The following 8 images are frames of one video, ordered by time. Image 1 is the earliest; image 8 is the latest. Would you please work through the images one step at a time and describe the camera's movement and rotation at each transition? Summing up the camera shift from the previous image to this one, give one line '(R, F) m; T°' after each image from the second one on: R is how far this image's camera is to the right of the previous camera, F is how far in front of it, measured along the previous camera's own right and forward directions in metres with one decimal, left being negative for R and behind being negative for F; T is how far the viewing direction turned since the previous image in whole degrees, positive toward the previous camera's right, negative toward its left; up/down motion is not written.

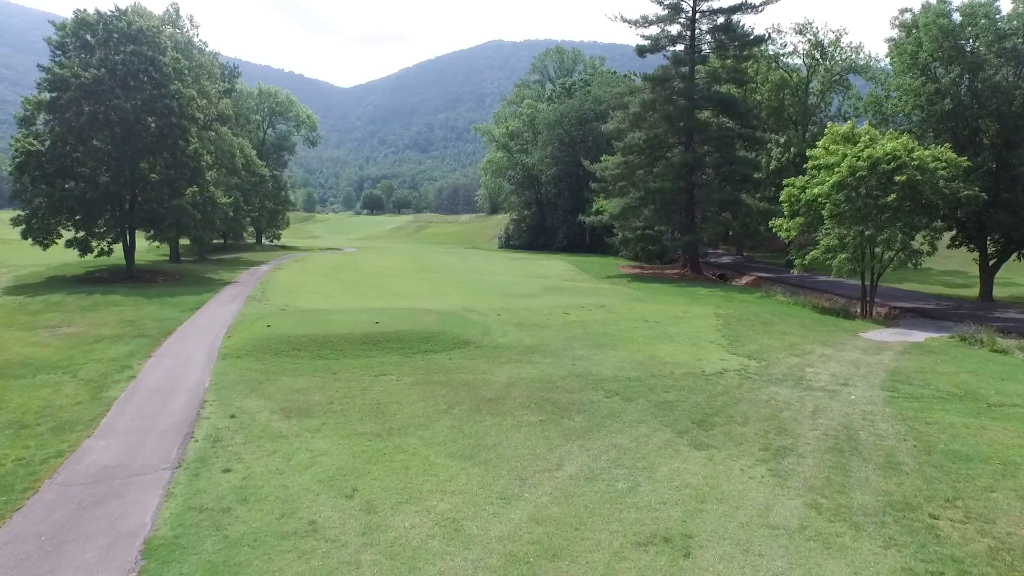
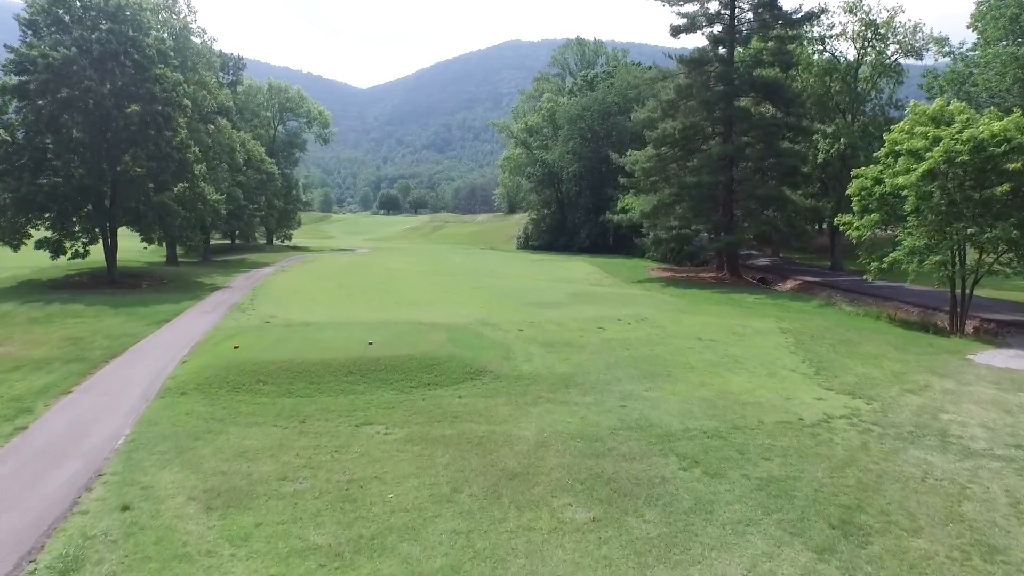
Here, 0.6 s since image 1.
(-0.1, +2.6) m; -1°
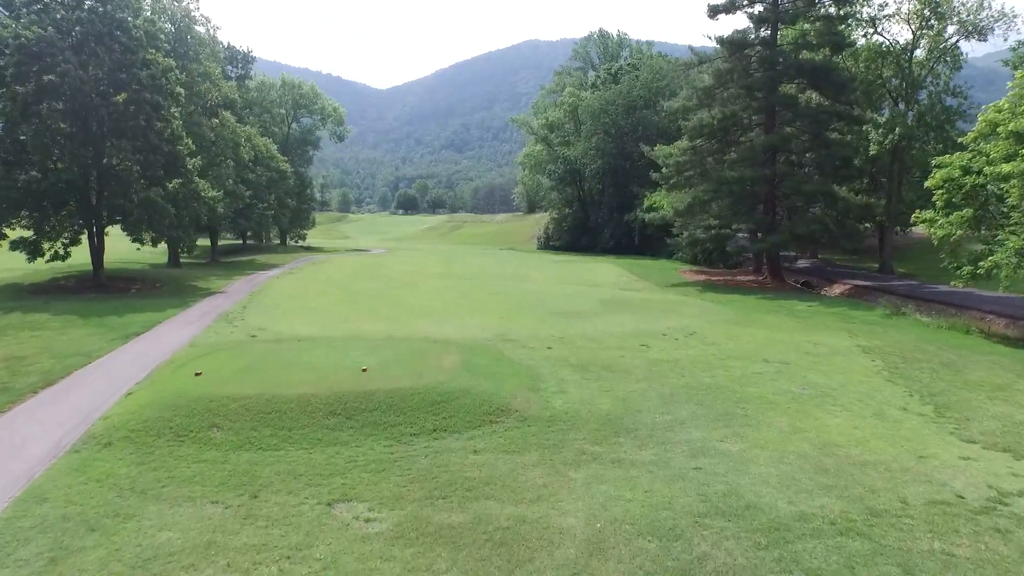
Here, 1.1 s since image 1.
(-0.1, +2.1) m; -1°
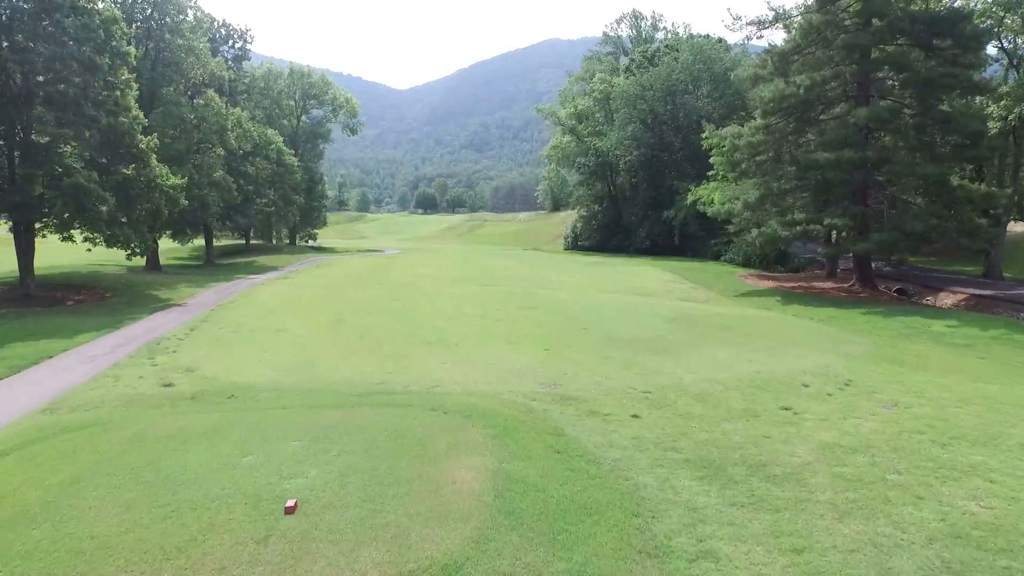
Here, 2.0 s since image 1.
(-0.4, +4.6) m; -2°
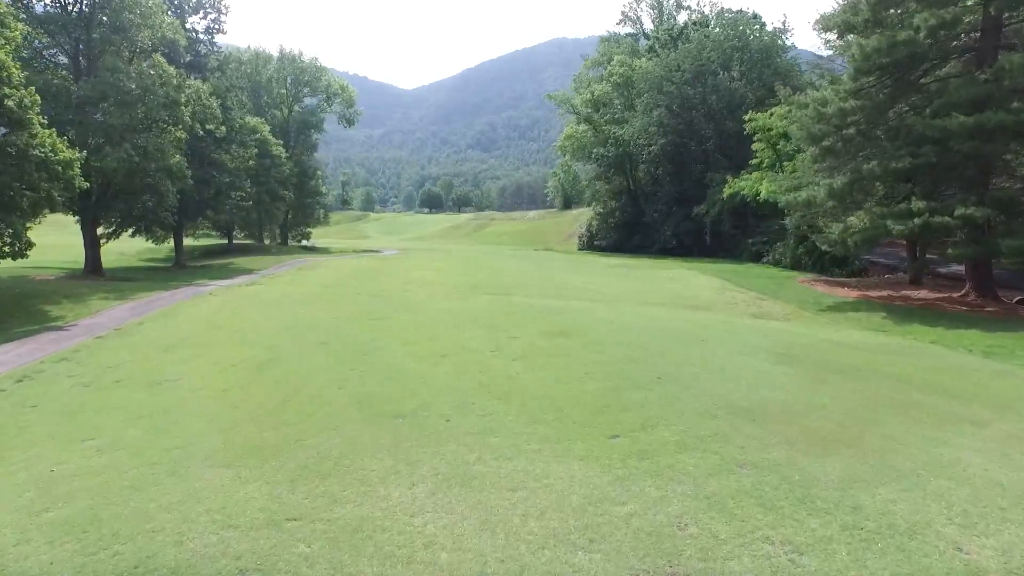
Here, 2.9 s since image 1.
(-0.2, +5.0) m; 0°
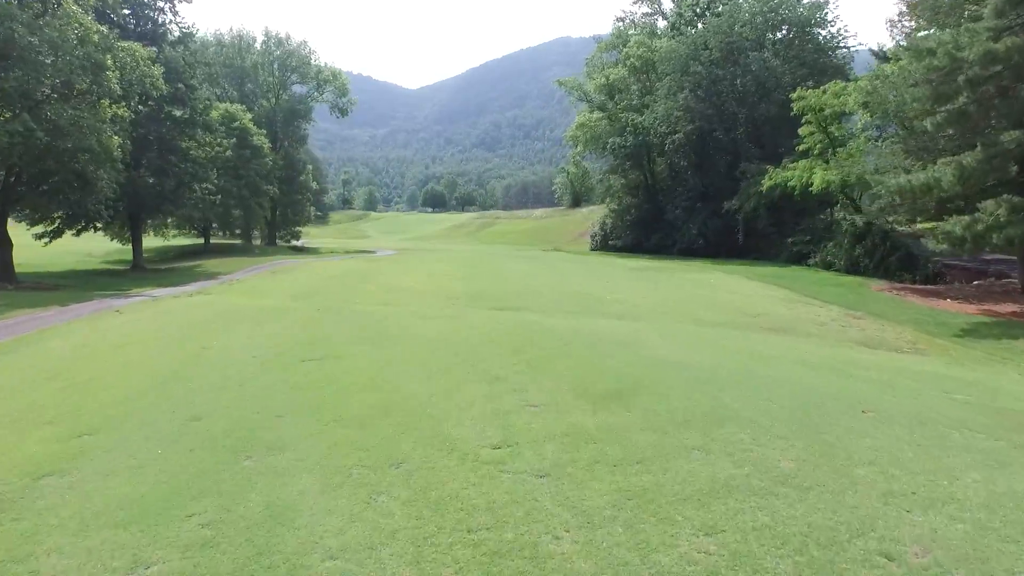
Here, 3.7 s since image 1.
(-0.1, +4.7) m; 0°
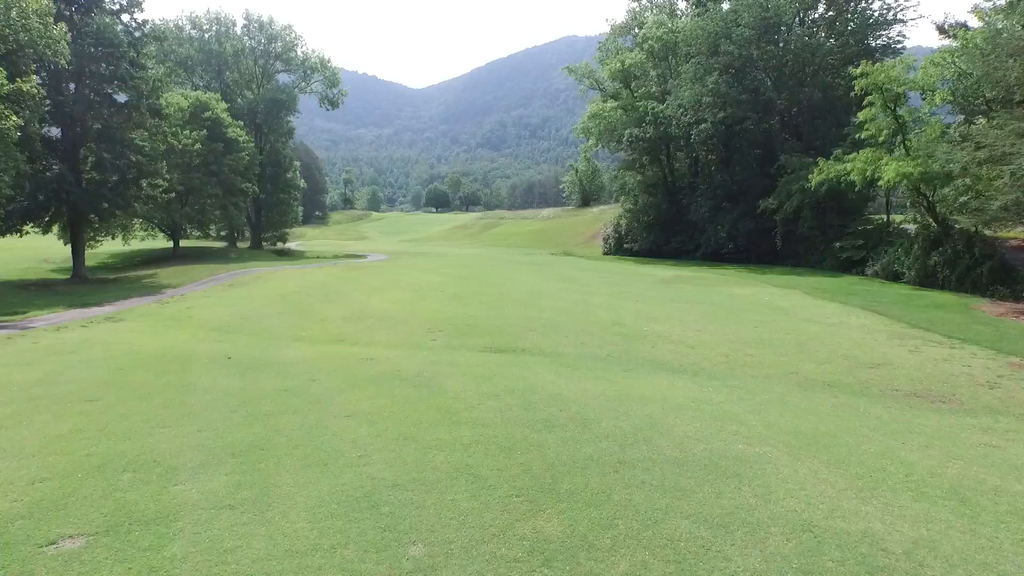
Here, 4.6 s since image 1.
(0.0, +4.7) m; 0°
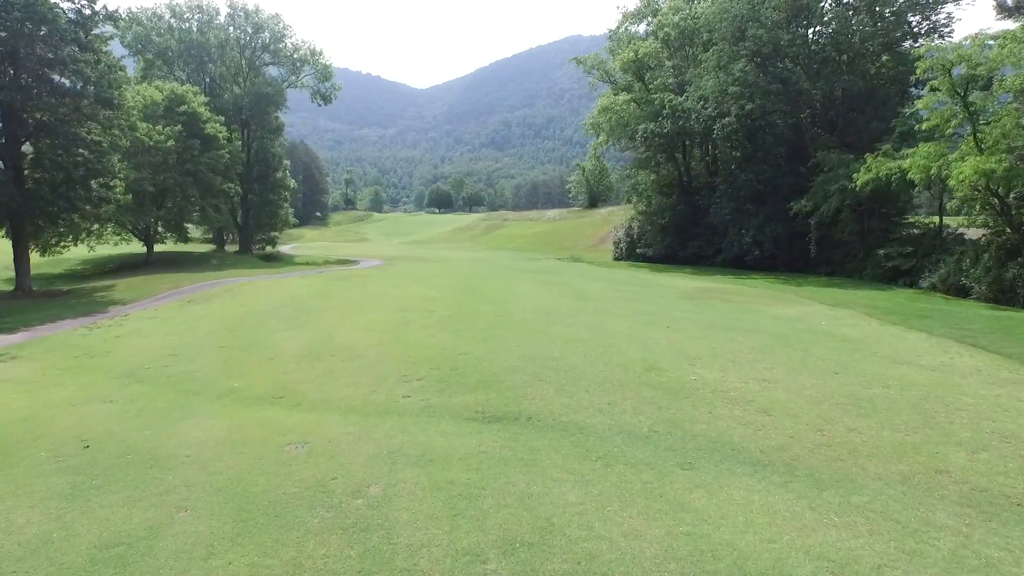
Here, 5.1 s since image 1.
(0.0, +3.3) m; 0°
